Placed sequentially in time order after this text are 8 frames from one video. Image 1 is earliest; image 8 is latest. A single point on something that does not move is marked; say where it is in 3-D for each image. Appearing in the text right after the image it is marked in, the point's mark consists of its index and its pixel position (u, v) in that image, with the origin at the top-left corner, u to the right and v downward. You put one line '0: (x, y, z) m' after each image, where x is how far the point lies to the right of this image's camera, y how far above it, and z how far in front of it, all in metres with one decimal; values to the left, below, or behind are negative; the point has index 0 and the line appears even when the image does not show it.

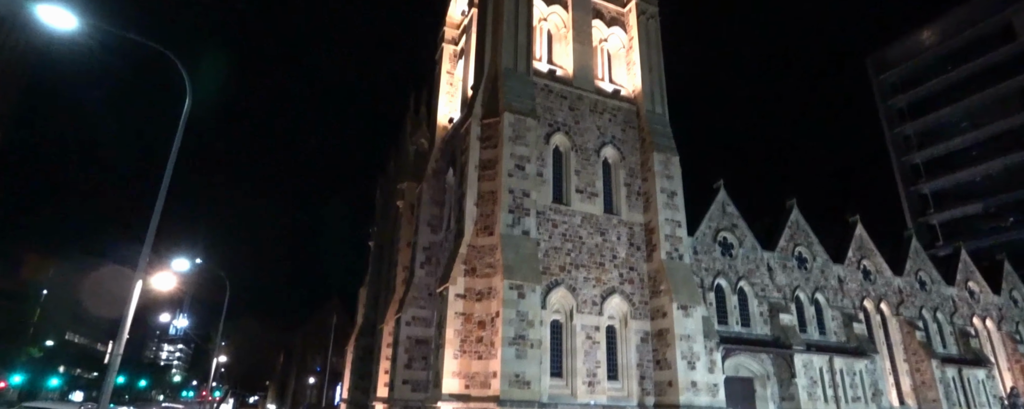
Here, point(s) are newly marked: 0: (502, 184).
0: (-0.3, +0.6, +16.9) m
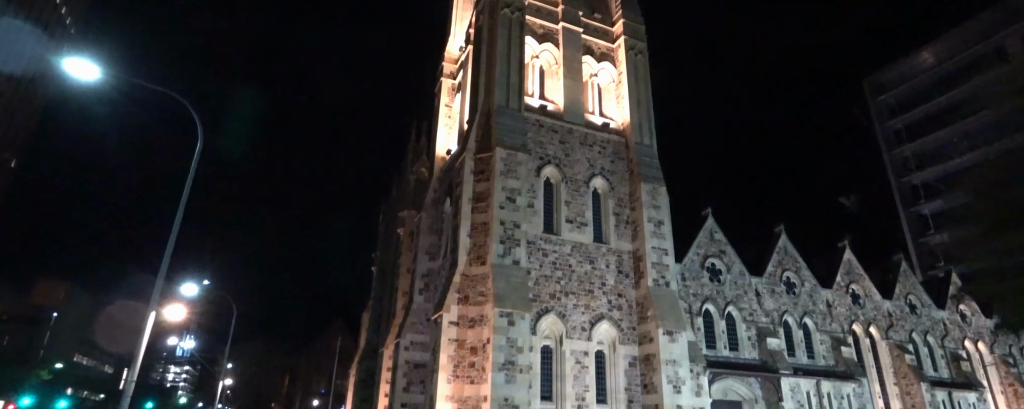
0: (-0.6, -0.4, +17.8) m
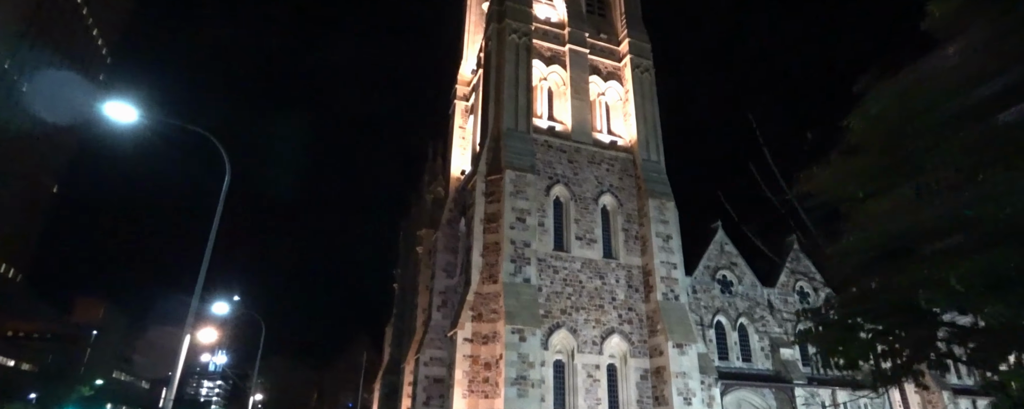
0: (-0.3, -1.0, +18.6) m
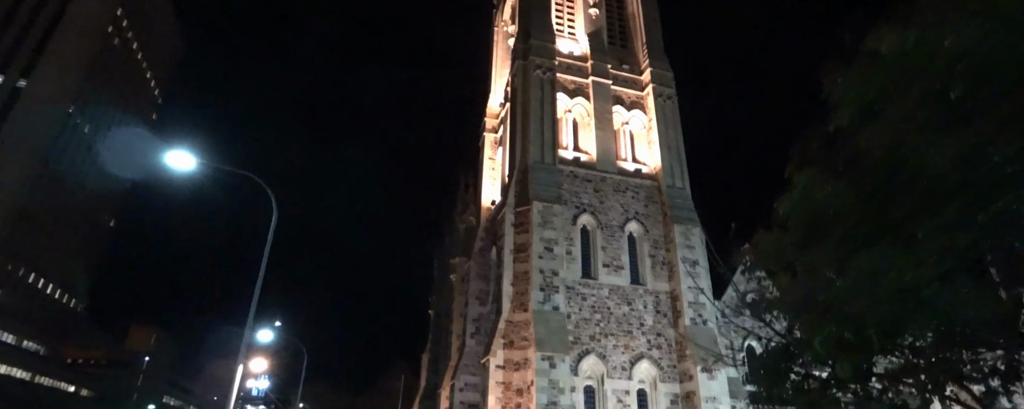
0: (+0.7, -2.1, +19.3) m
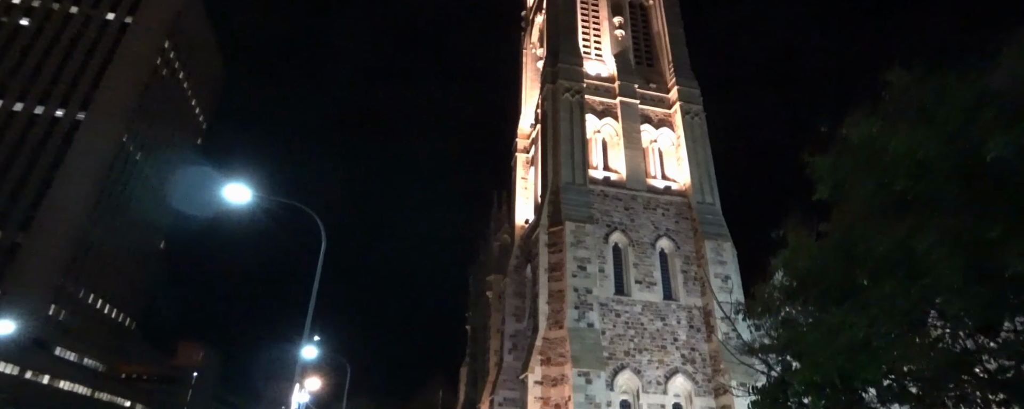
0: (+2.0, -2.8, +20.1) m
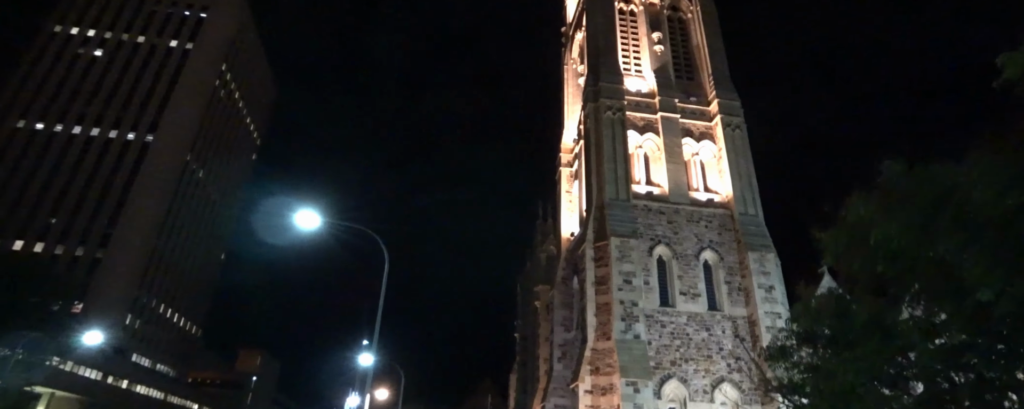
0: (+3.8, -3.4, +21.0) m
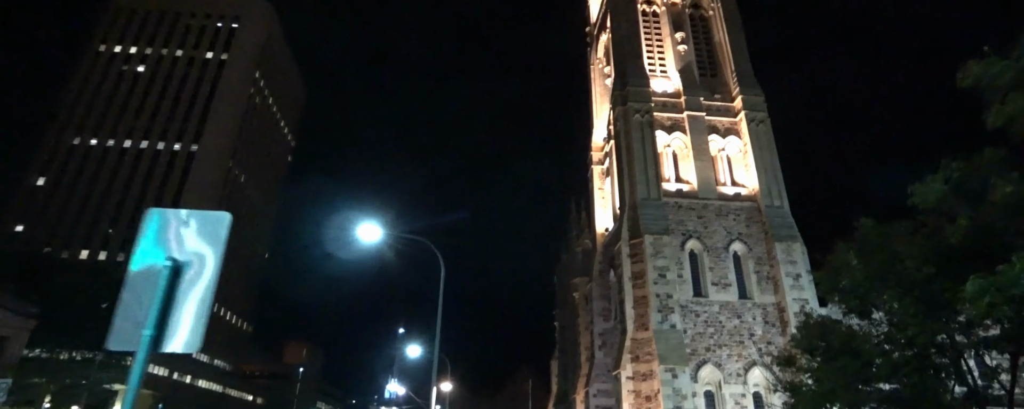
0: (+5.5, -3.4, +22.7) m
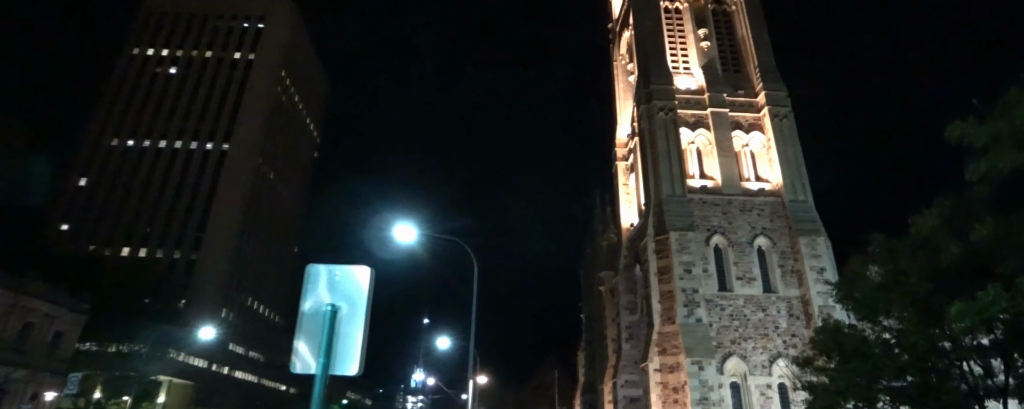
0: (+6.8, -3.3, +23.5) m
